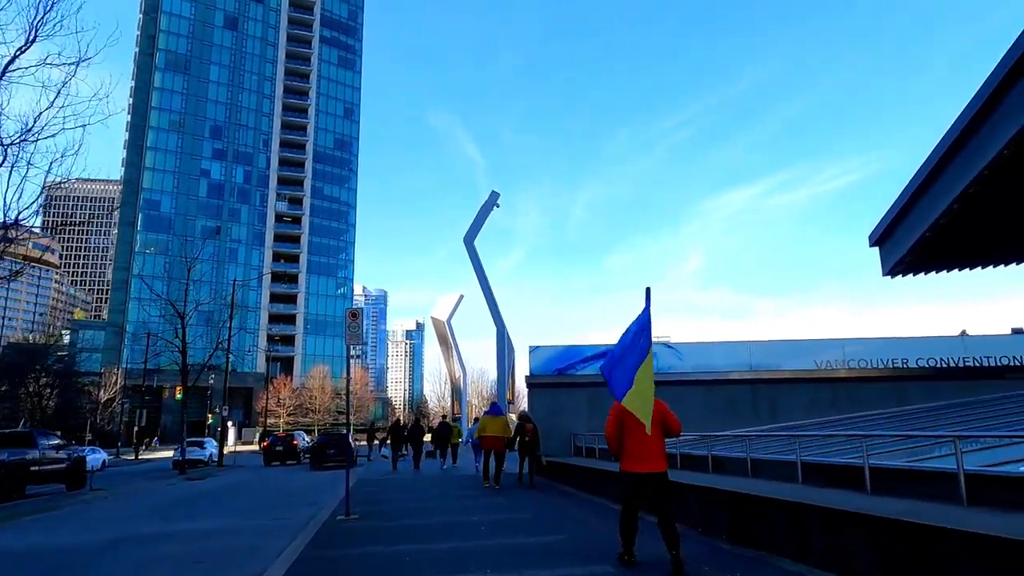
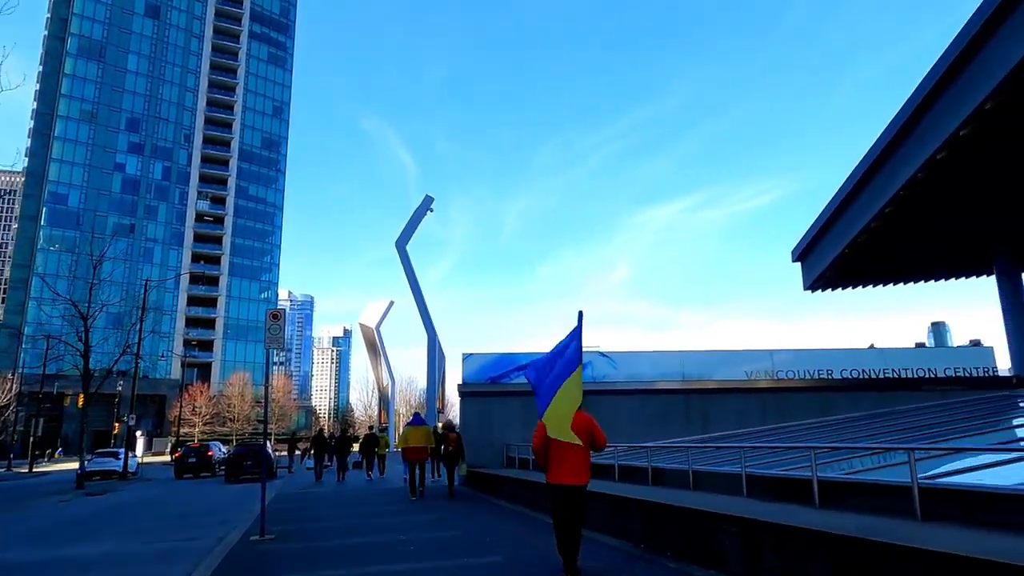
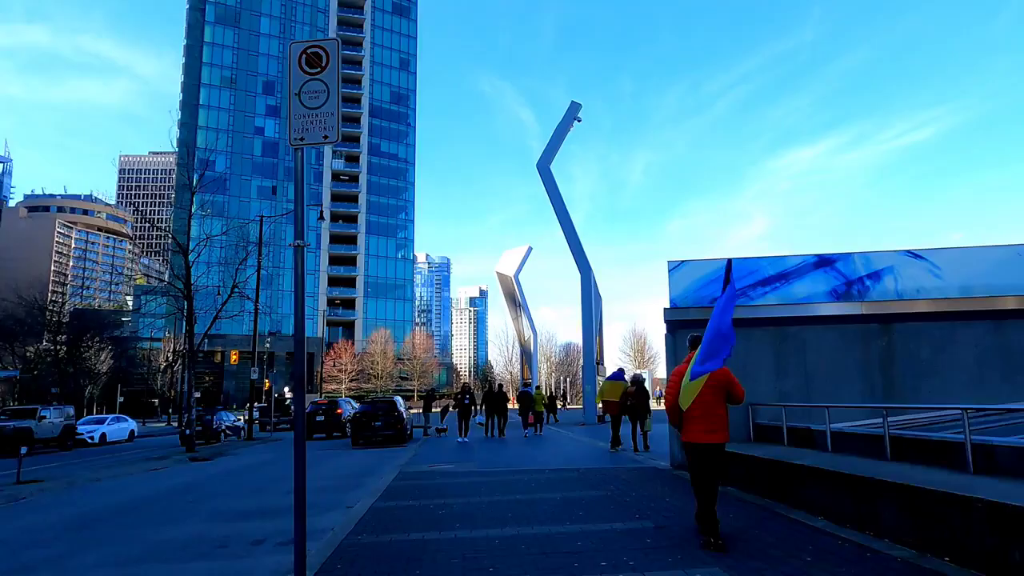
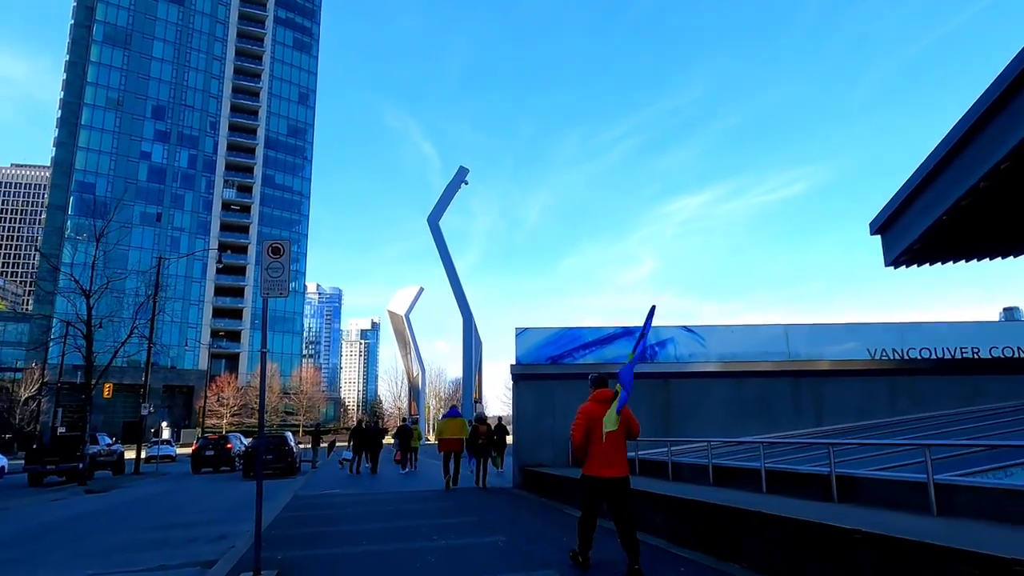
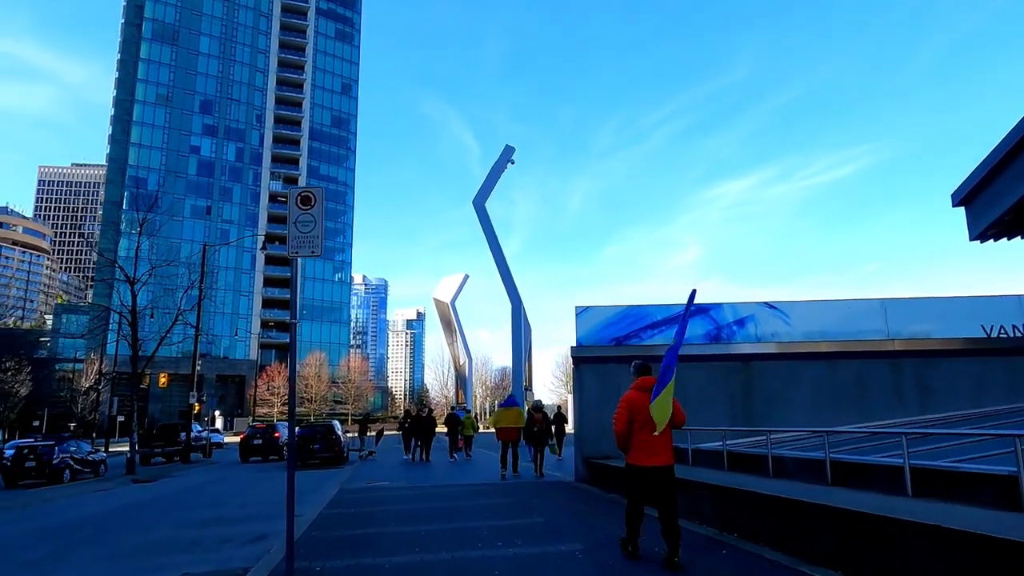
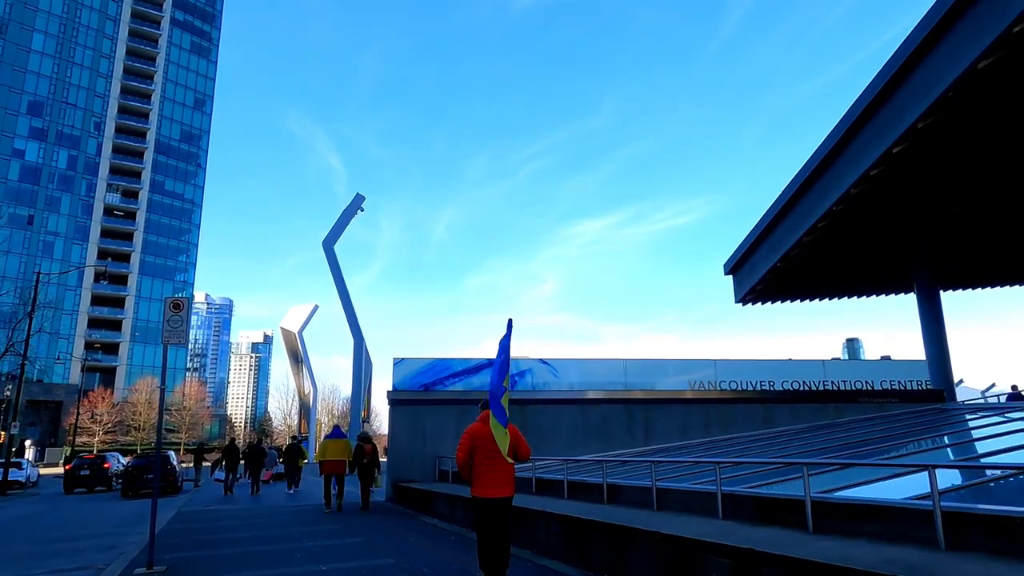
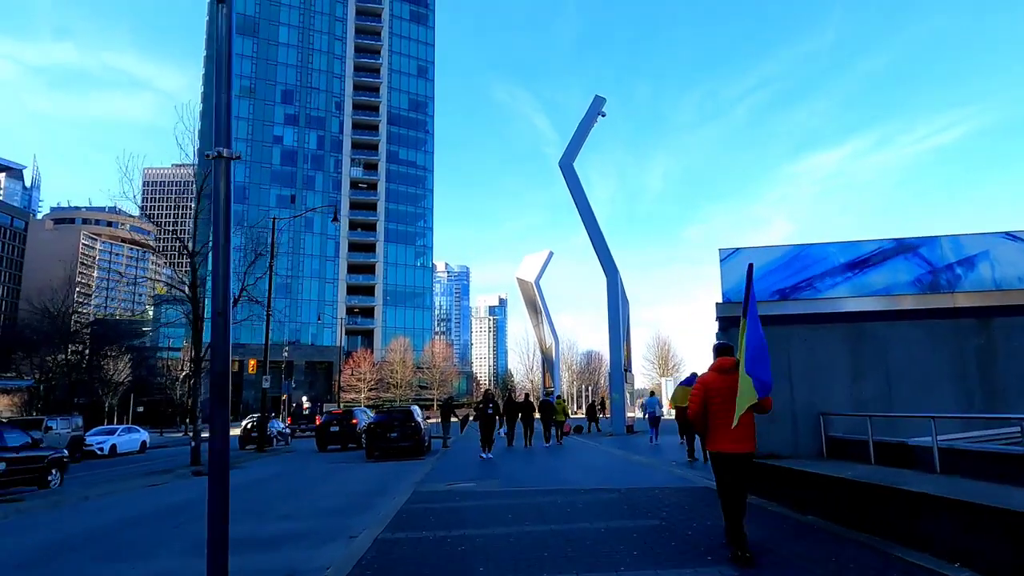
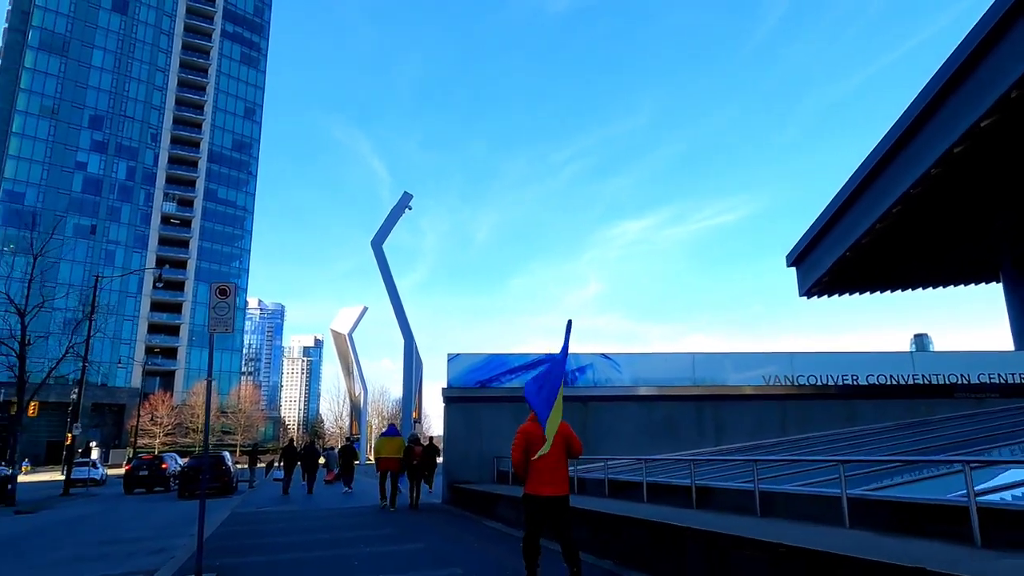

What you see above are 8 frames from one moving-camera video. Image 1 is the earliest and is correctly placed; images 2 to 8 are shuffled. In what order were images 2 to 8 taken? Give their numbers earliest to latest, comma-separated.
2, 6, 8, 4, 5, 3, 7
